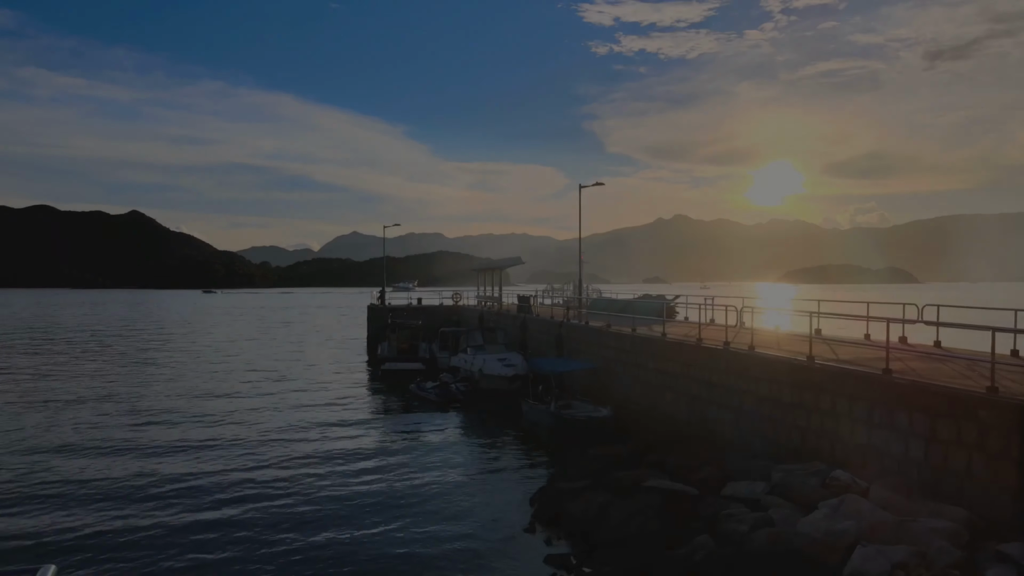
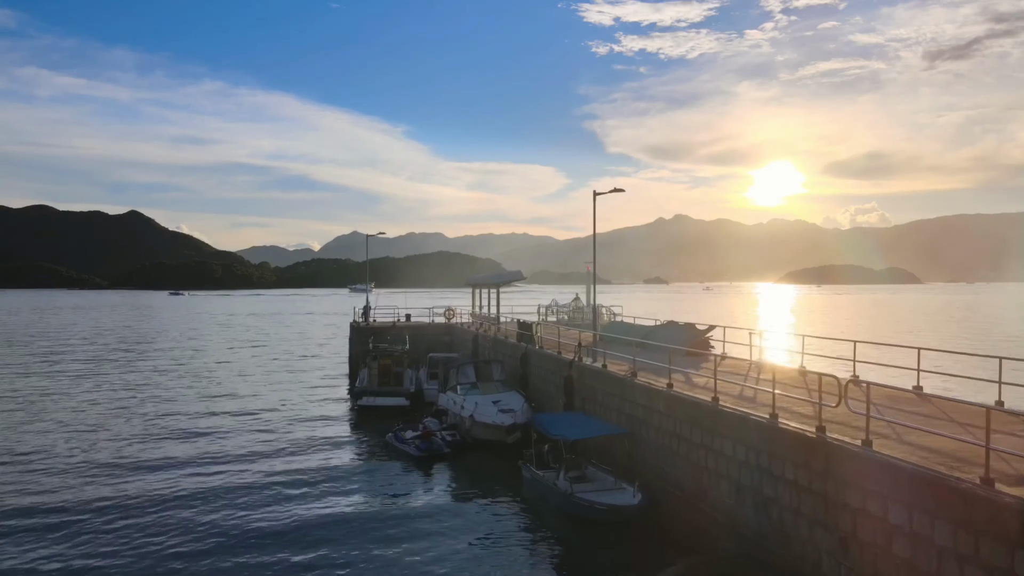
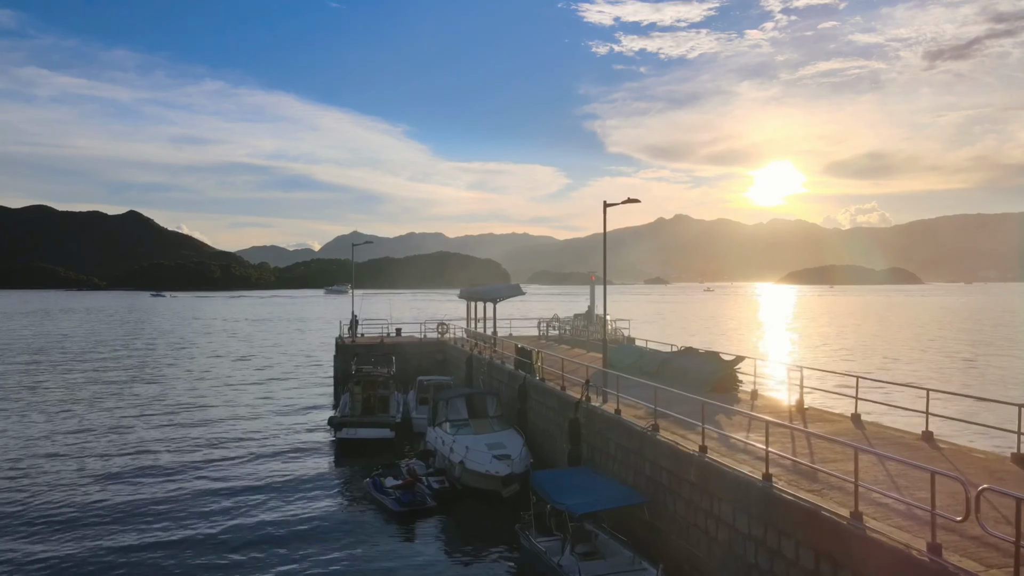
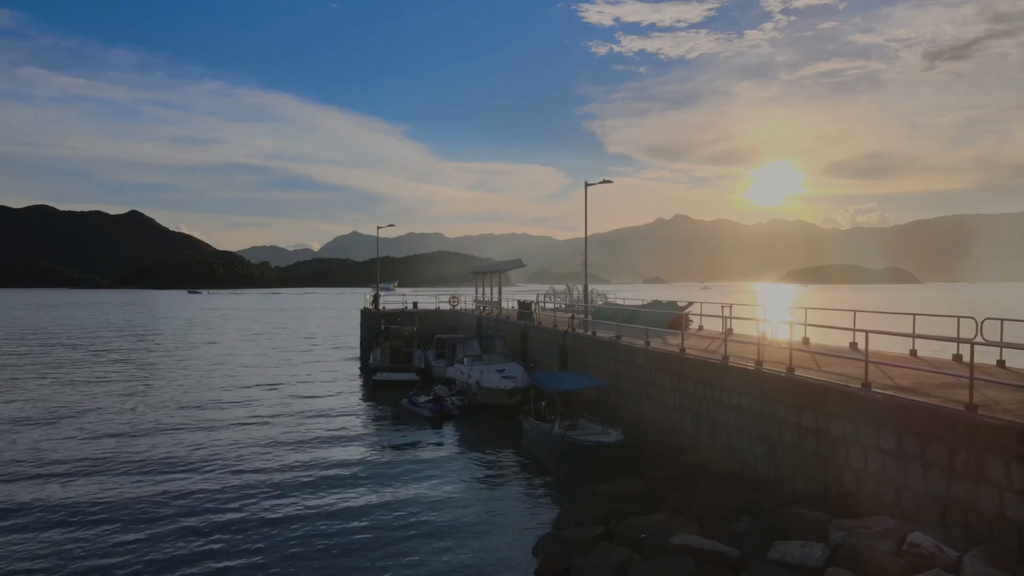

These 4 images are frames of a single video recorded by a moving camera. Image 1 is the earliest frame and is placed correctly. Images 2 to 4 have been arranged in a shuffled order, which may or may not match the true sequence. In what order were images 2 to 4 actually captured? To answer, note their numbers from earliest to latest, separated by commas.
4, 2, 3
